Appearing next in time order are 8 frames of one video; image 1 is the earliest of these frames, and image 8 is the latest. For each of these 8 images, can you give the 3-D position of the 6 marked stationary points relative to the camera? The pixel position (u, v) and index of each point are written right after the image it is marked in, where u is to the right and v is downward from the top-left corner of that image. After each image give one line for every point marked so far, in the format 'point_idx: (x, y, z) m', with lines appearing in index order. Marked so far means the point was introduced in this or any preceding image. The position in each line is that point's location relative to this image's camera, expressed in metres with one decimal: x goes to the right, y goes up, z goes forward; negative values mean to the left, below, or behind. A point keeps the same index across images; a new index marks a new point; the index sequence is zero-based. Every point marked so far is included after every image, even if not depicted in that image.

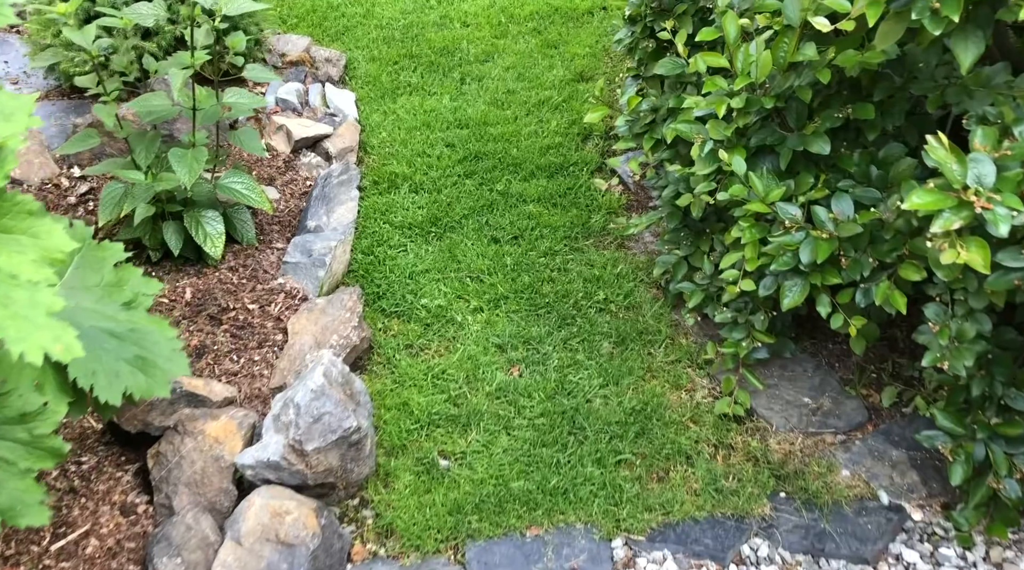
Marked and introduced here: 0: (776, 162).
0: (+0.7, +0.3, +2.6) m
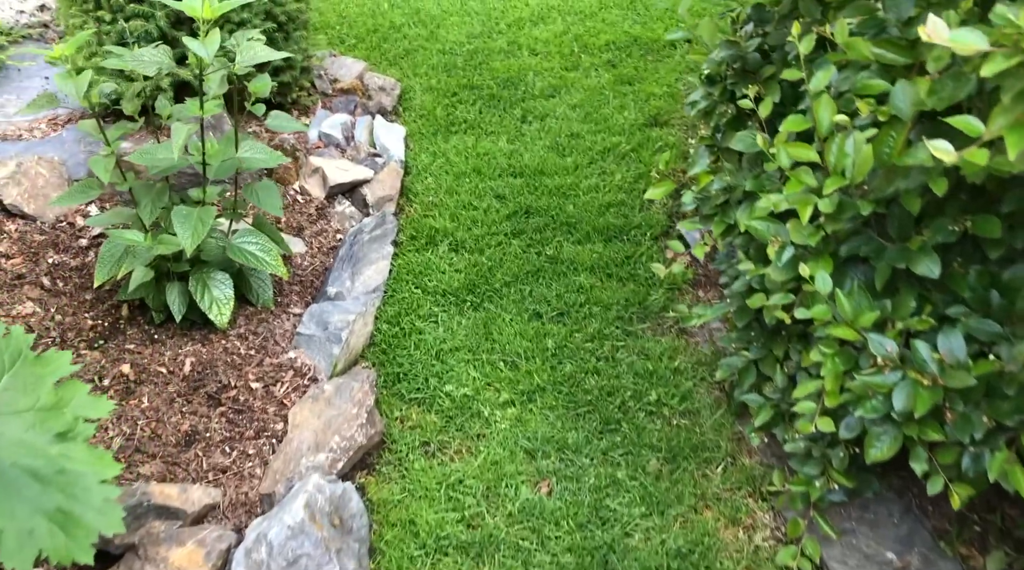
0: (+0.8, 0.0, +2.1) m
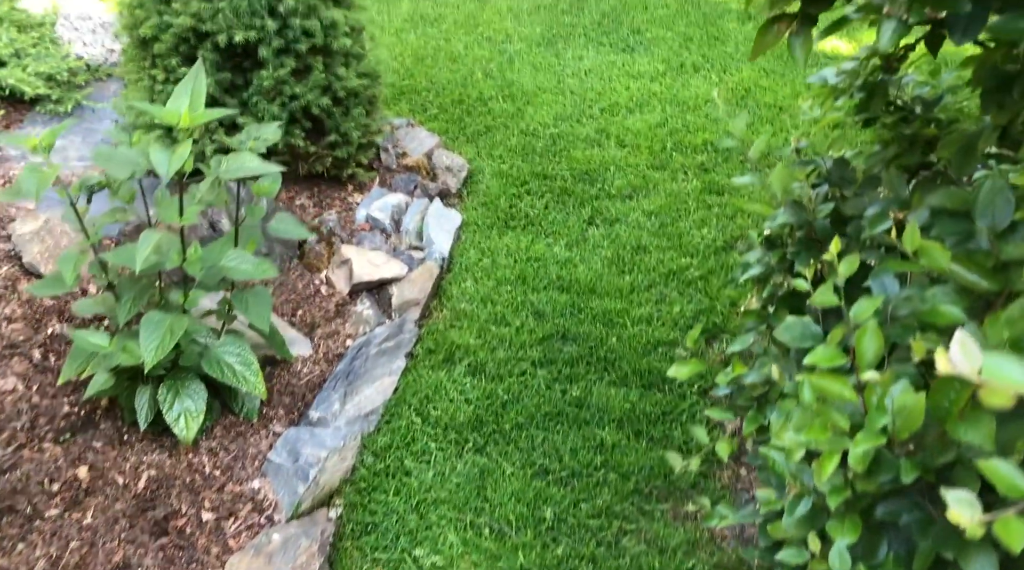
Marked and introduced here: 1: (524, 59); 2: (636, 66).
0: (+0.7, -0.4, +1.7) m
1: (+0.1, +1.2, +5.2) m
2: (+0.6, +1.1, +5.1) m
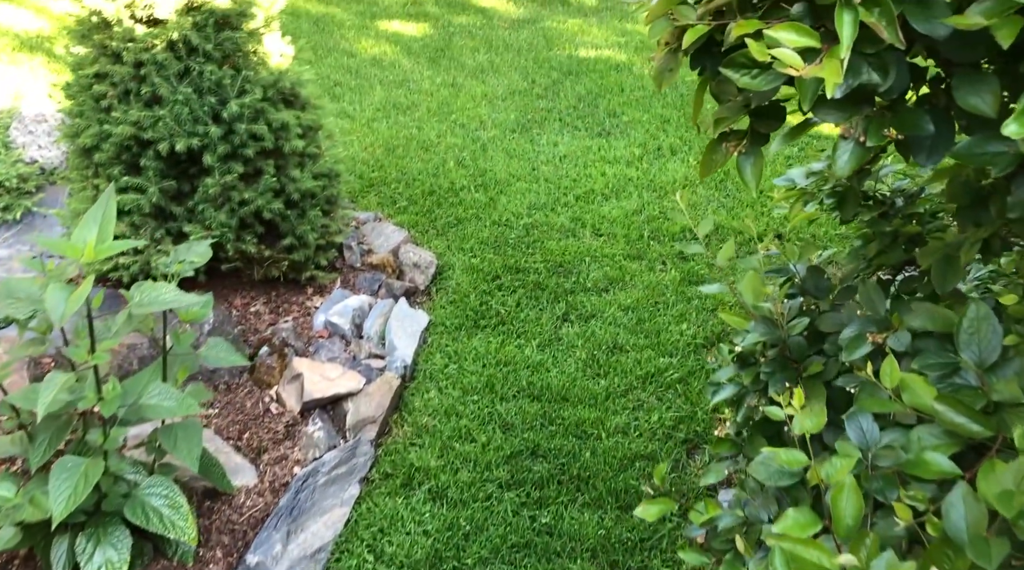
0: (+0.6, -0.6, +1.4) m
1: (-0.1, +0.7, +5.0) m
2: (+0.5, +0.7, +5.0) m
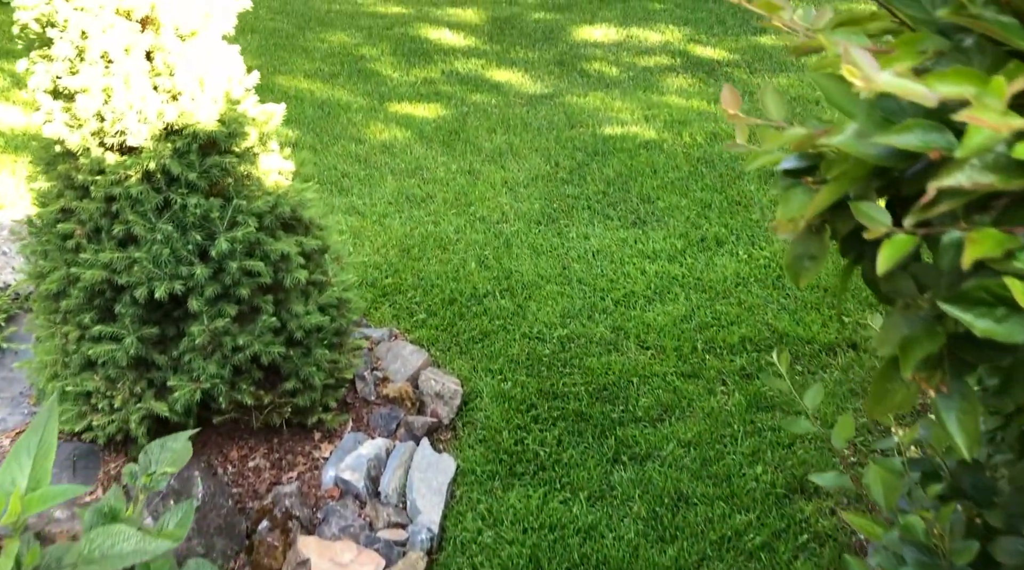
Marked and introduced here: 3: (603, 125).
0: (+0.7, -1.0, +0.9) m
1: (+0.1, +0.2, +4.5) m
2: (+0.6, +0.2, +4.5) m
3: (+0.5, +0.9, +5.8) m
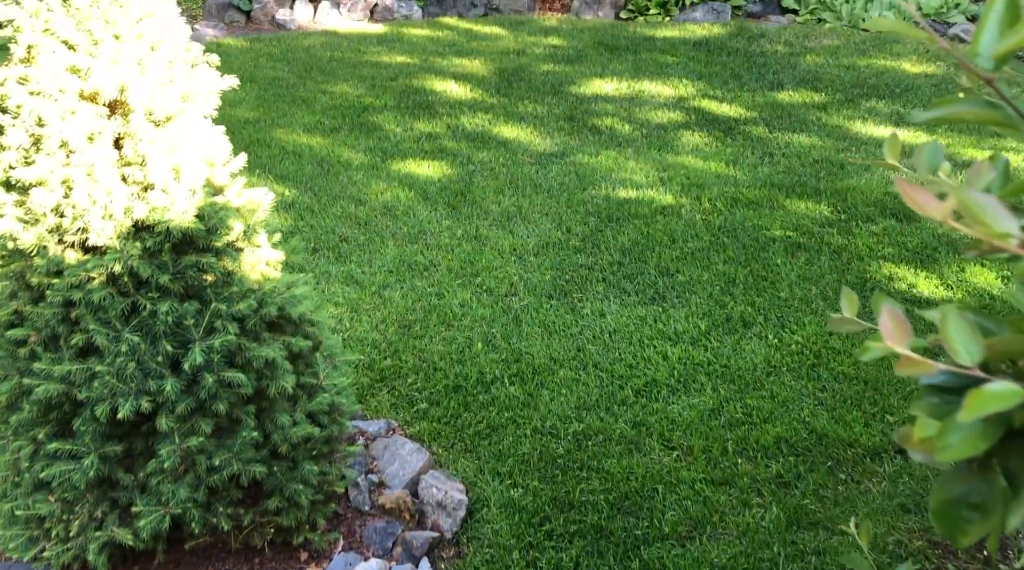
0: (+0.7, -1.2, +0.5) m
1: (+0.1, -0.1, +4.2) m
2: (+0.7, -0.2, +4.2) m
3: (+0.6, +0.5, +5.5) m
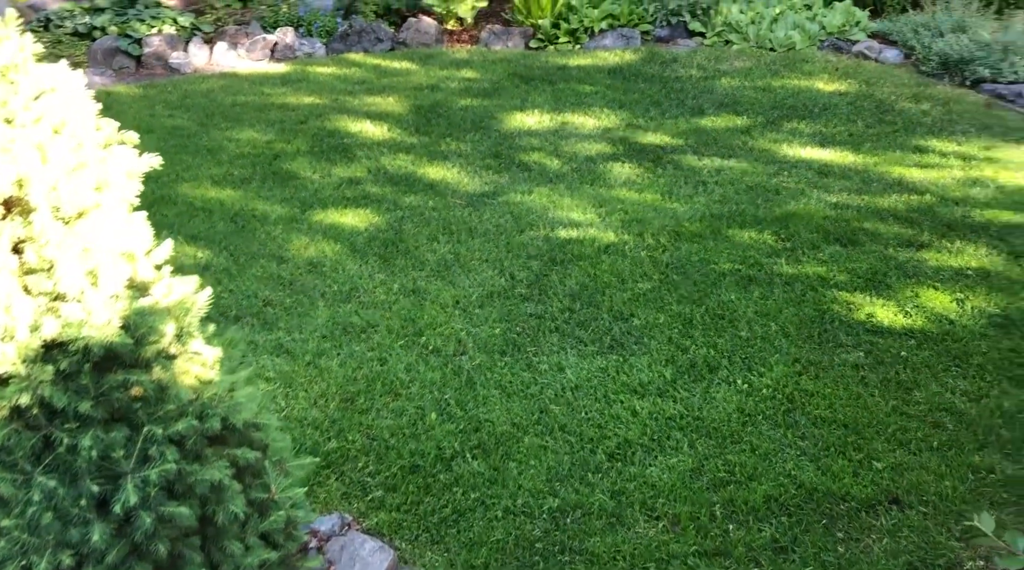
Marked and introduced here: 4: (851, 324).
0: (+0.9, -1.3, +0.2) m
1: (-0.1, -0.4, +3.9) m
2: (+0.5, -0.4, +3.9) m
3: (+0.2, +0.3, +5.2) m
4: (+1.5, -0.2, +4.4) m
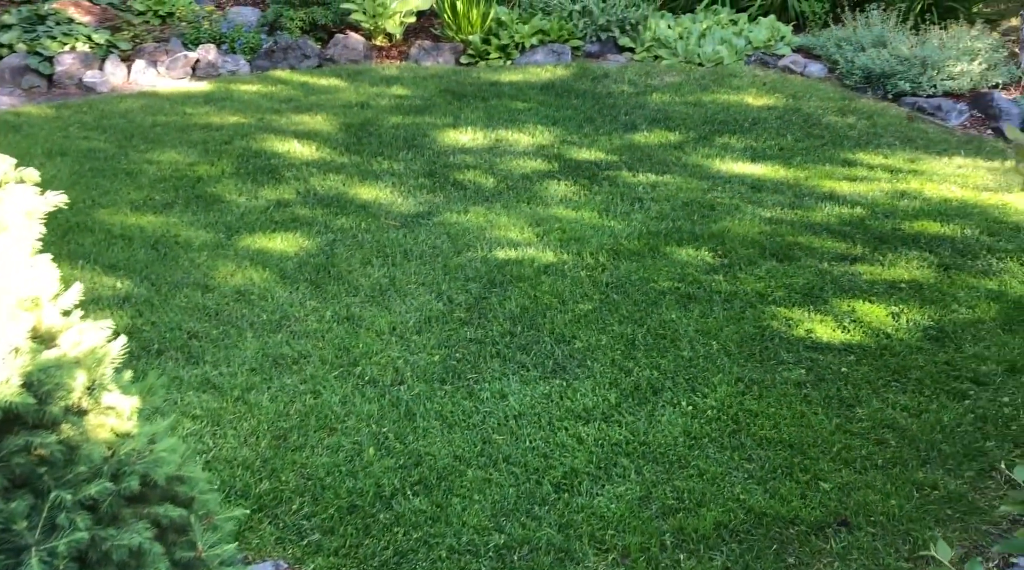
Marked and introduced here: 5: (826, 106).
0: (+1.0, -1.3, +0.1) m
1: (-0.3, -0.5, +3.7) m
2: (+0.3, -0.4, +3.8) m
3: (-0.1, +0.2, +5.1) m
4: (+1.2, -0.3, +4.4) m
5: (+2.5, +1.4, +7.7) m
